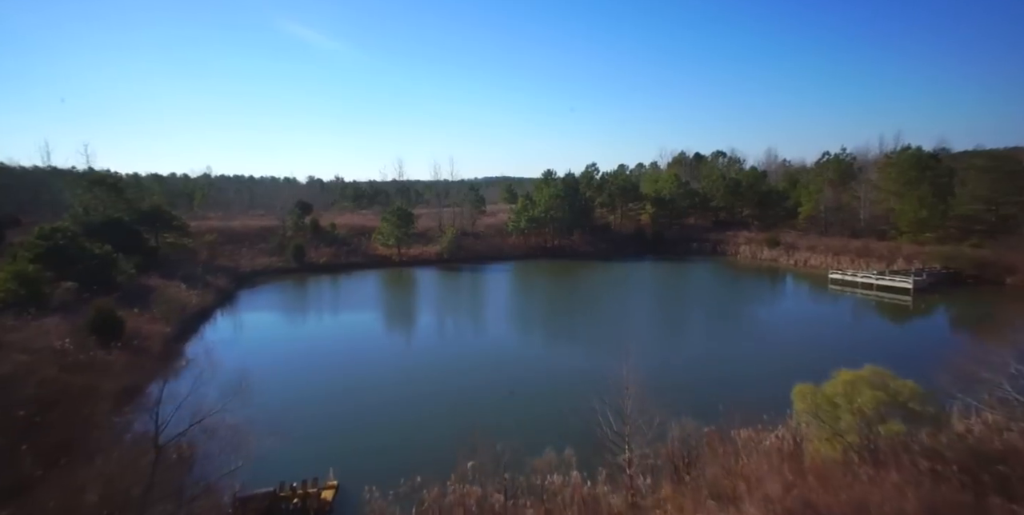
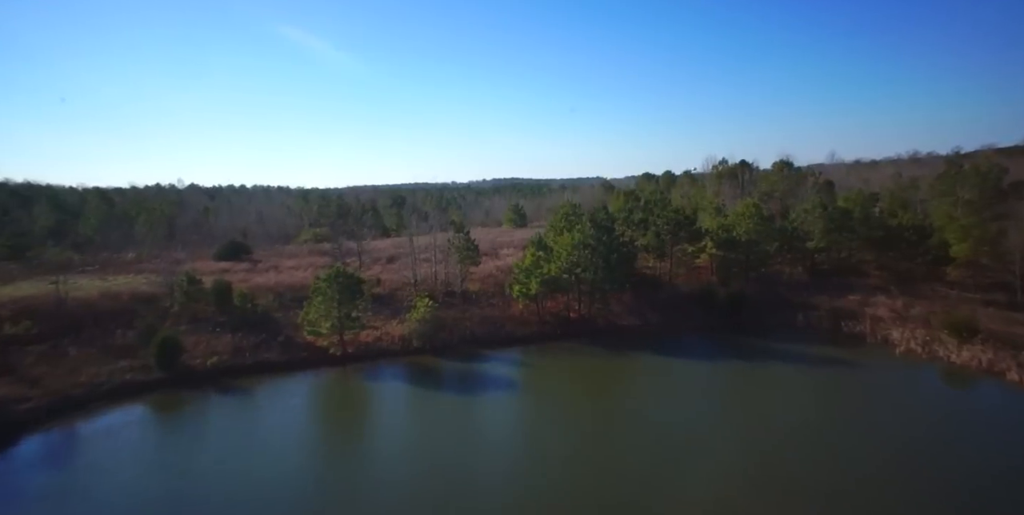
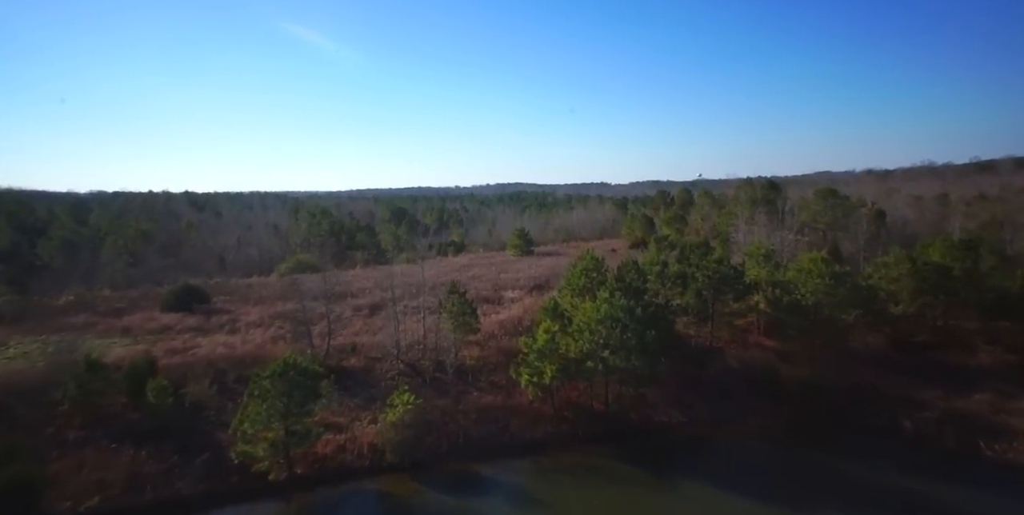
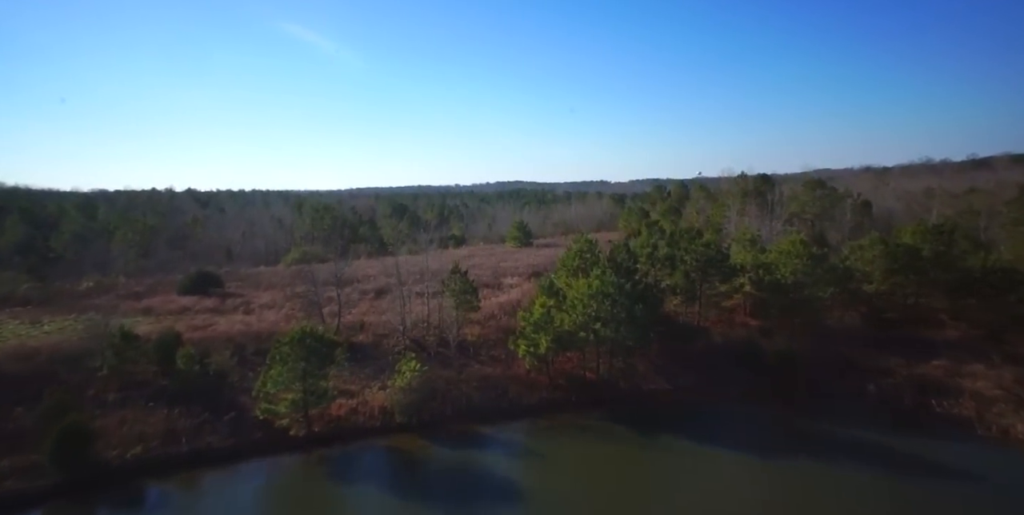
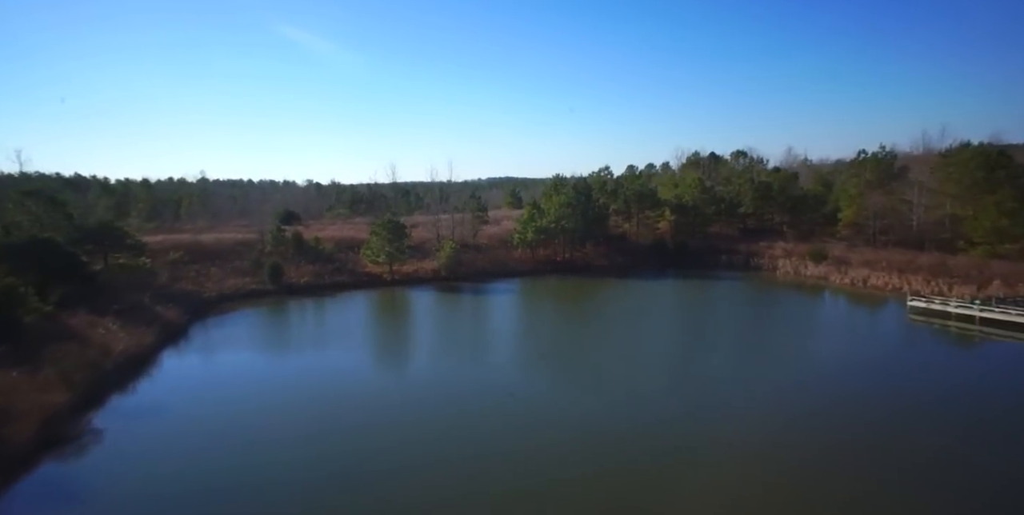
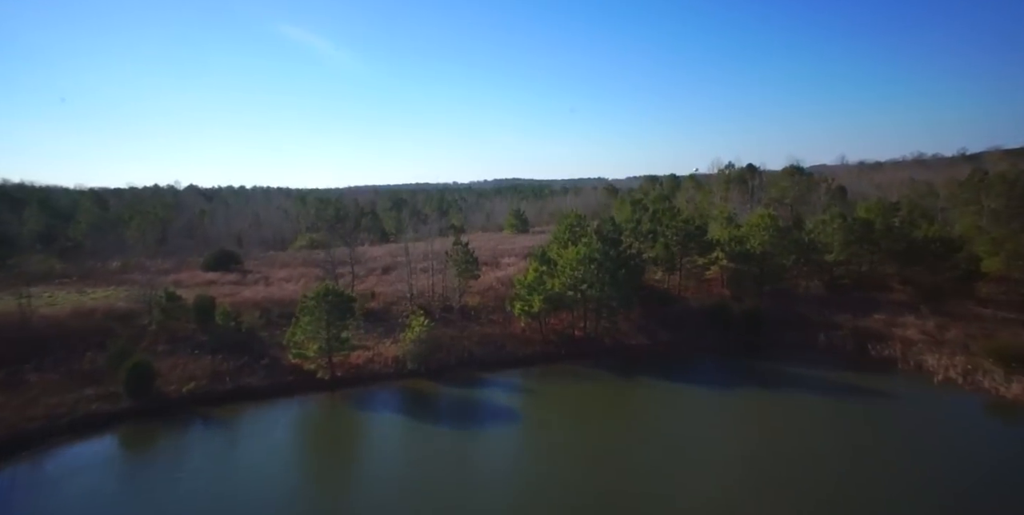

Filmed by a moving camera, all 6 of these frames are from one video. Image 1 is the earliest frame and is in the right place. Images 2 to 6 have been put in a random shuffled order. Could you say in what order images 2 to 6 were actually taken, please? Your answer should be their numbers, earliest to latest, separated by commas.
5, 2, 6, 4, 3
